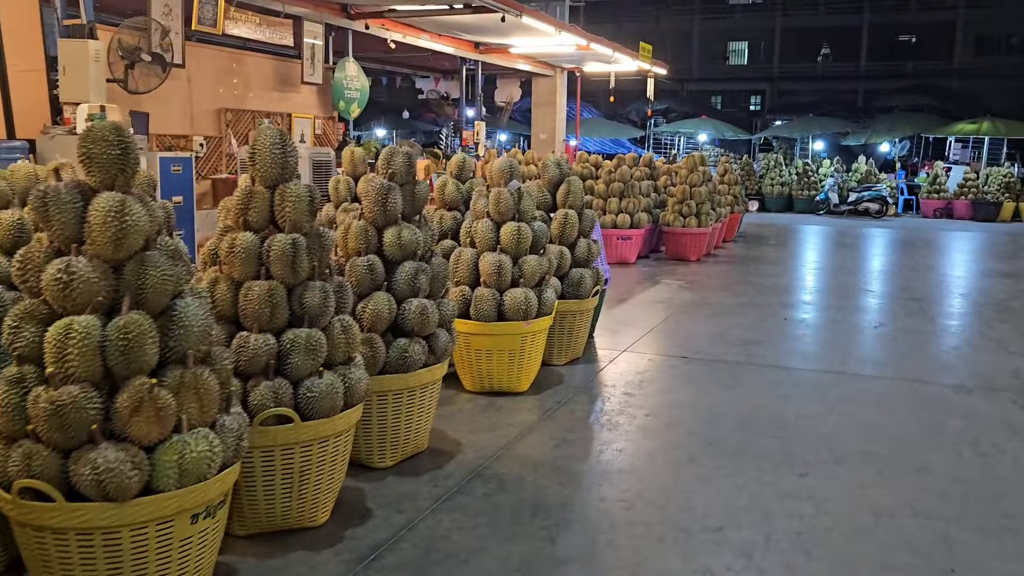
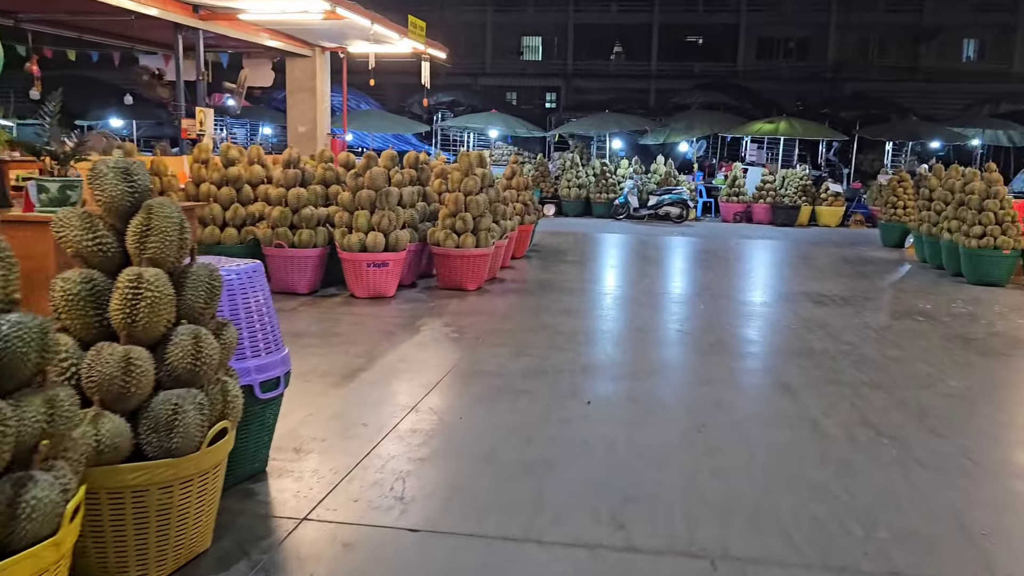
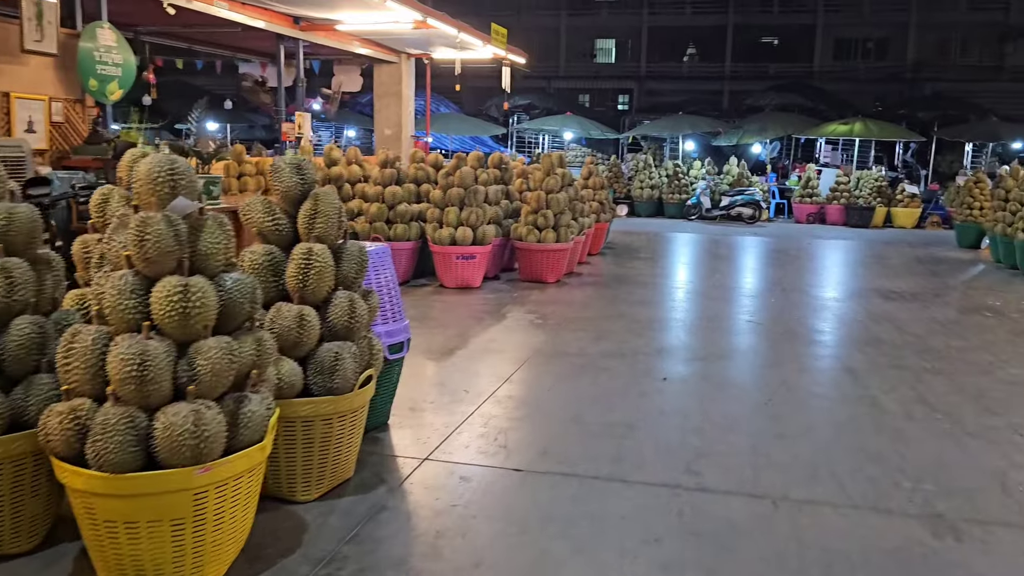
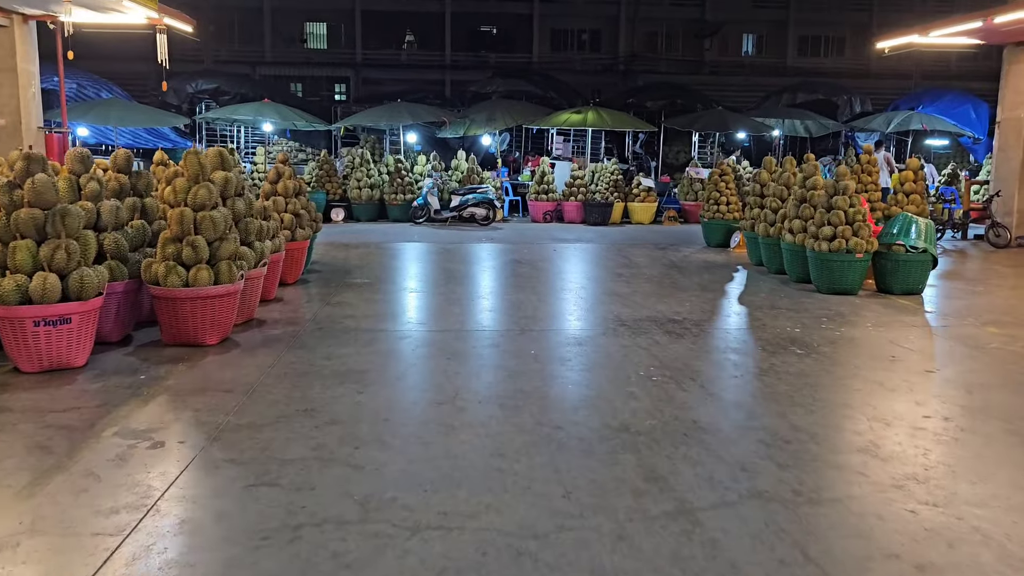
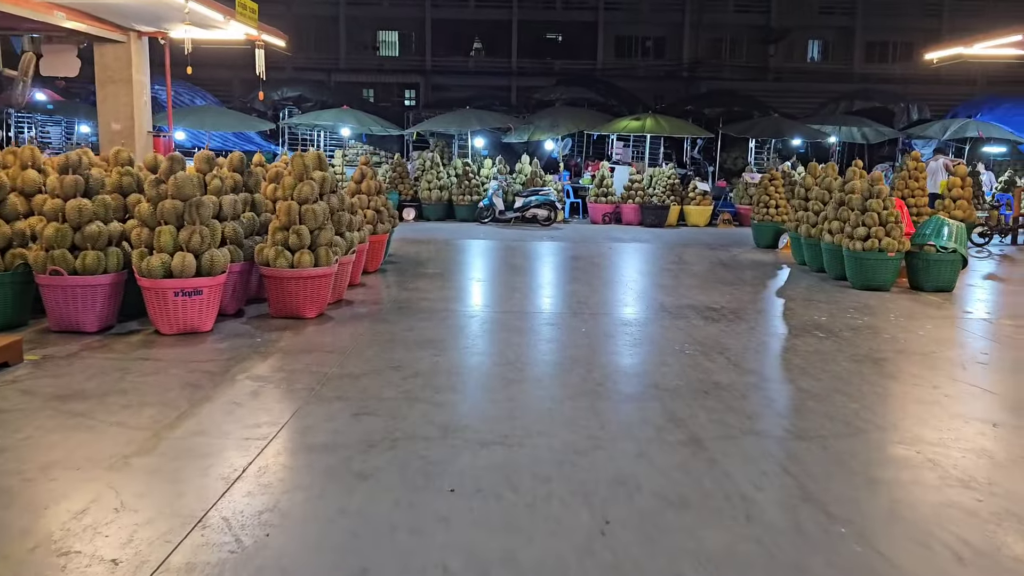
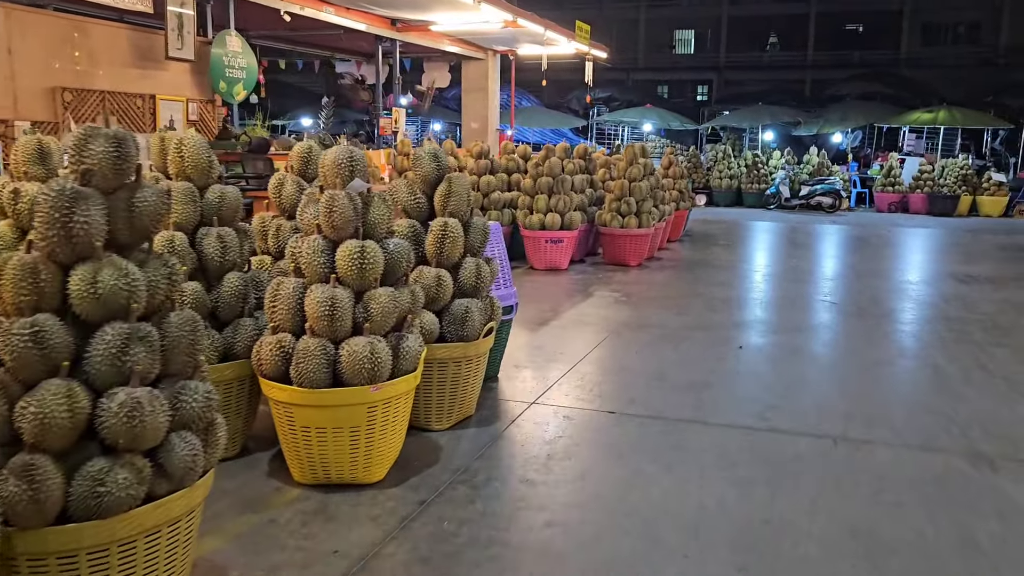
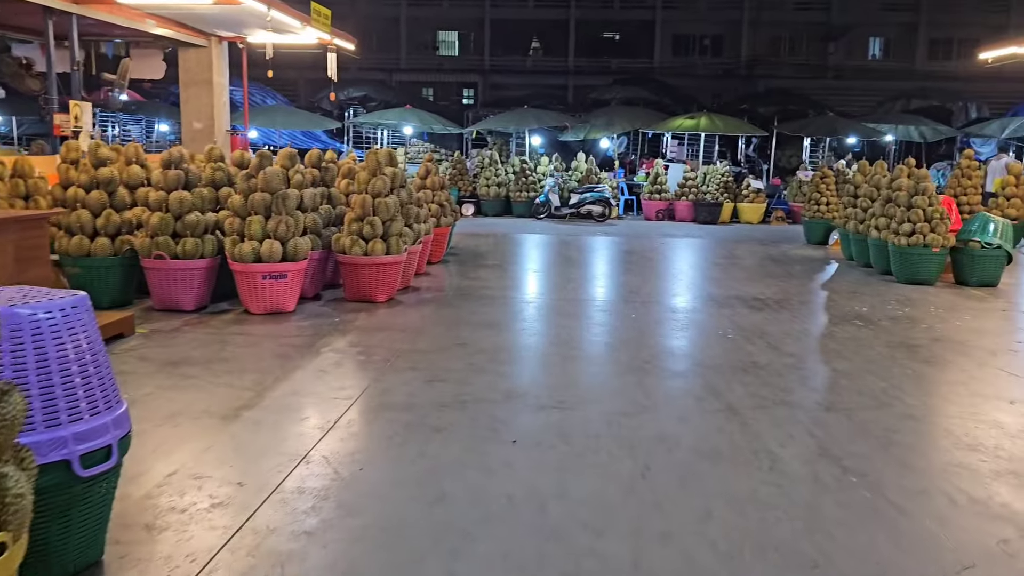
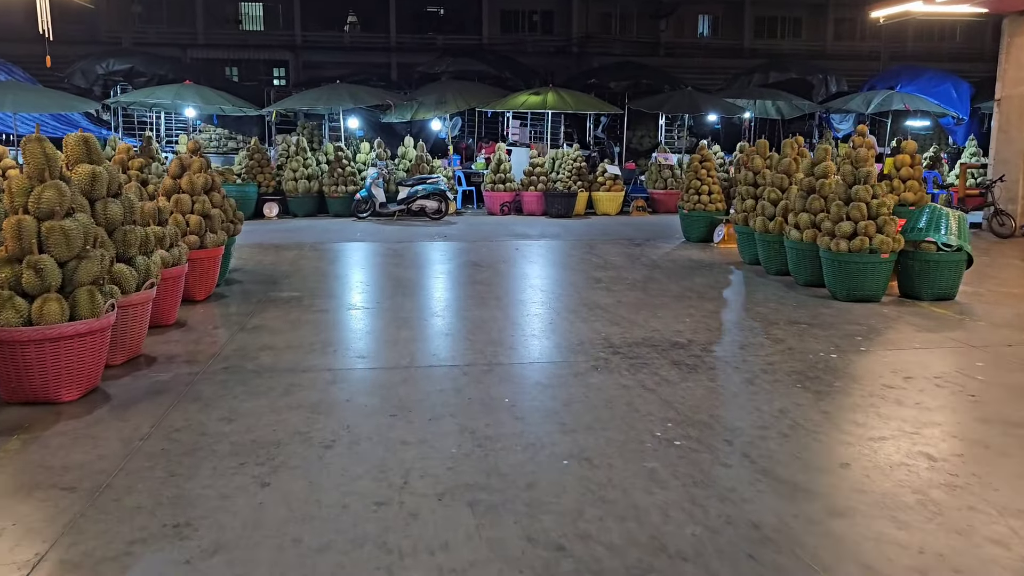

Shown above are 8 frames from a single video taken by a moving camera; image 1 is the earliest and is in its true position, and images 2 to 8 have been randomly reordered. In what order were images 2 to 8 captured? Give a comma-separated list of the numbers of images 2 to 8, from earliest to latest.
6, 3, 2, 7, 5, 4, 8
